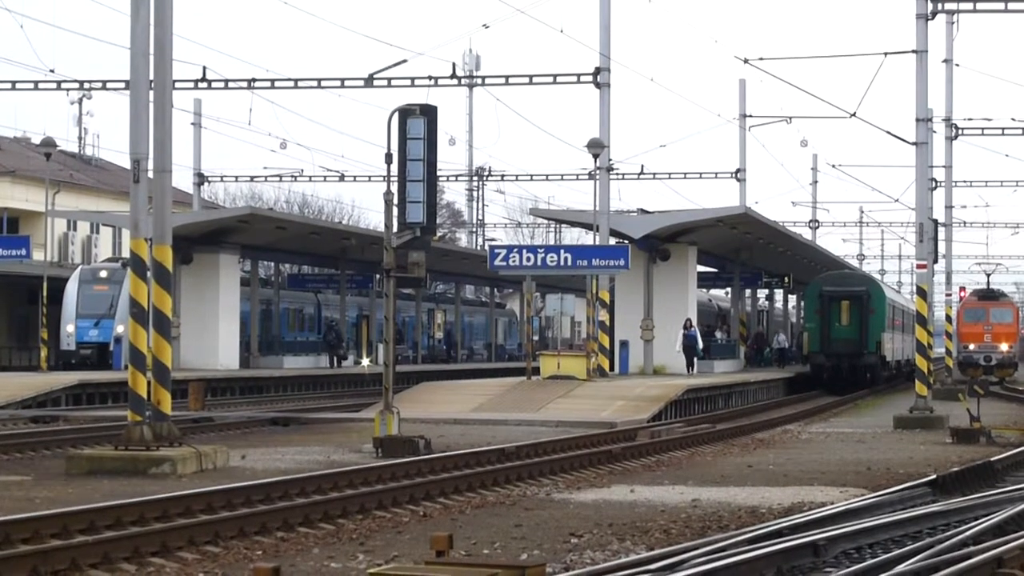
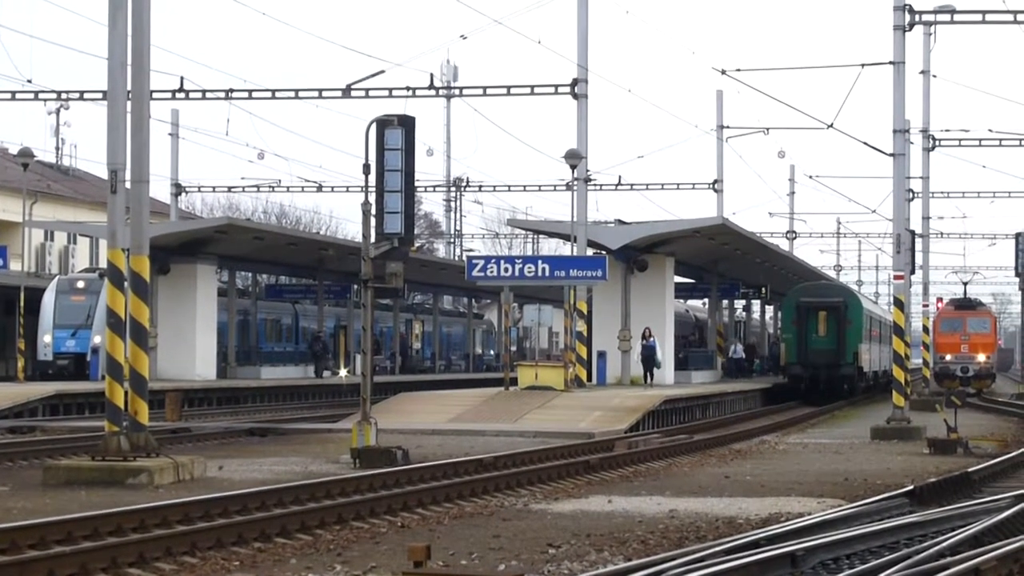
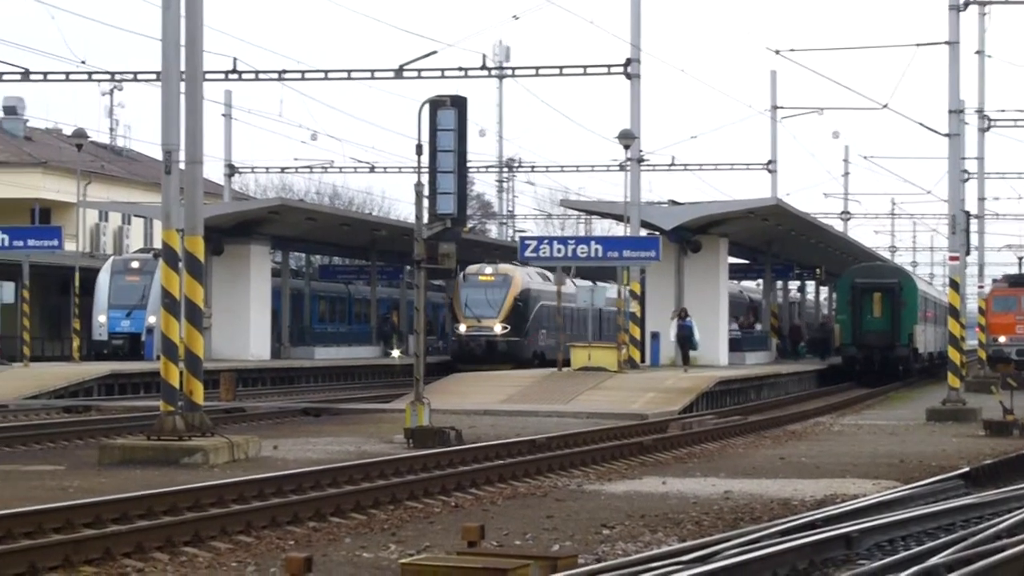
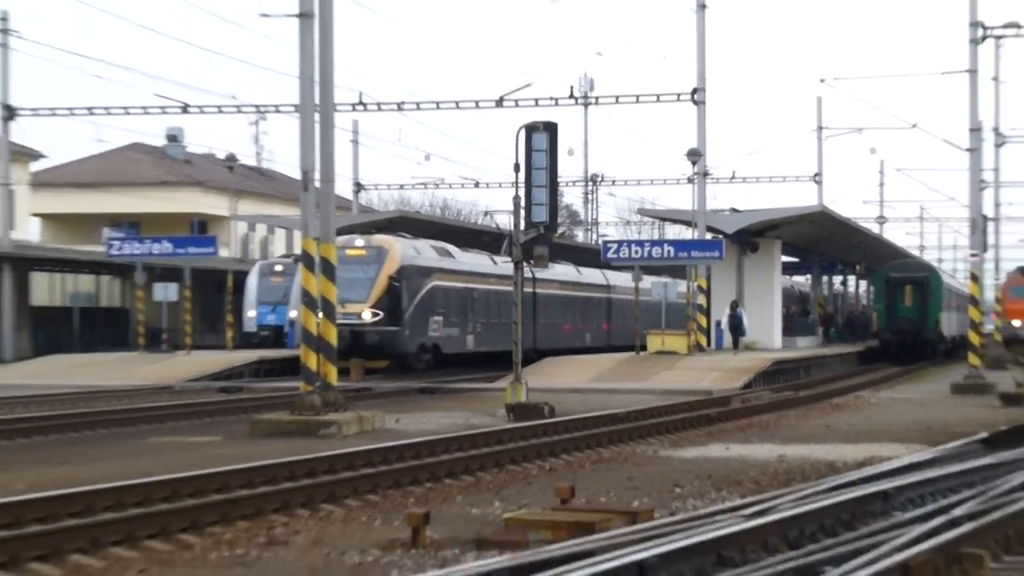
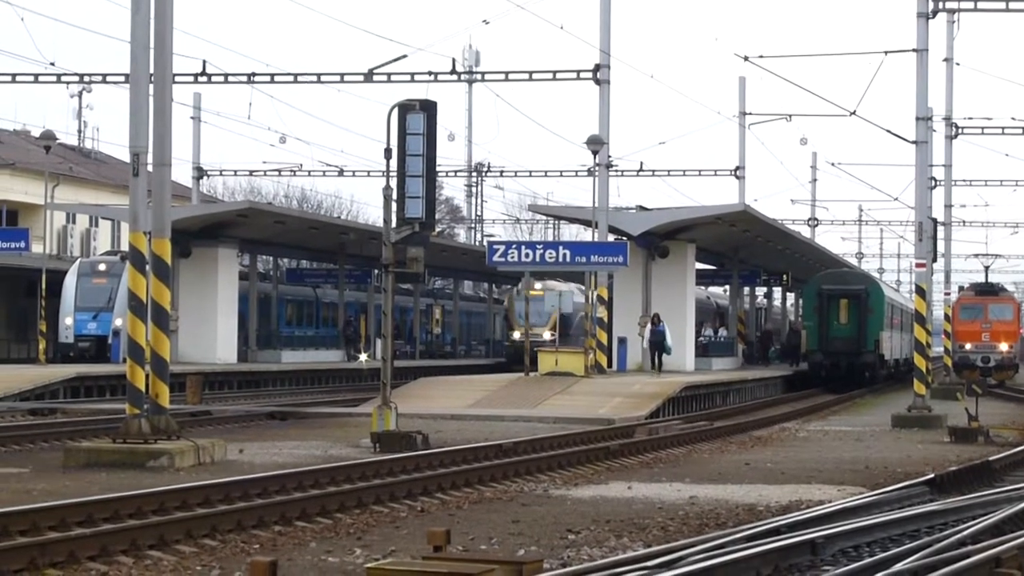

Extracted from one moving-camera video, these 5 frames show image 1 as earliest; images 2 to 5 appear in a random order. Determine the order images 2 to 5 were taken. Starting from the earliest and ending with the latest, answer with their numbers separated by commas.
2, 5, 3, 4
